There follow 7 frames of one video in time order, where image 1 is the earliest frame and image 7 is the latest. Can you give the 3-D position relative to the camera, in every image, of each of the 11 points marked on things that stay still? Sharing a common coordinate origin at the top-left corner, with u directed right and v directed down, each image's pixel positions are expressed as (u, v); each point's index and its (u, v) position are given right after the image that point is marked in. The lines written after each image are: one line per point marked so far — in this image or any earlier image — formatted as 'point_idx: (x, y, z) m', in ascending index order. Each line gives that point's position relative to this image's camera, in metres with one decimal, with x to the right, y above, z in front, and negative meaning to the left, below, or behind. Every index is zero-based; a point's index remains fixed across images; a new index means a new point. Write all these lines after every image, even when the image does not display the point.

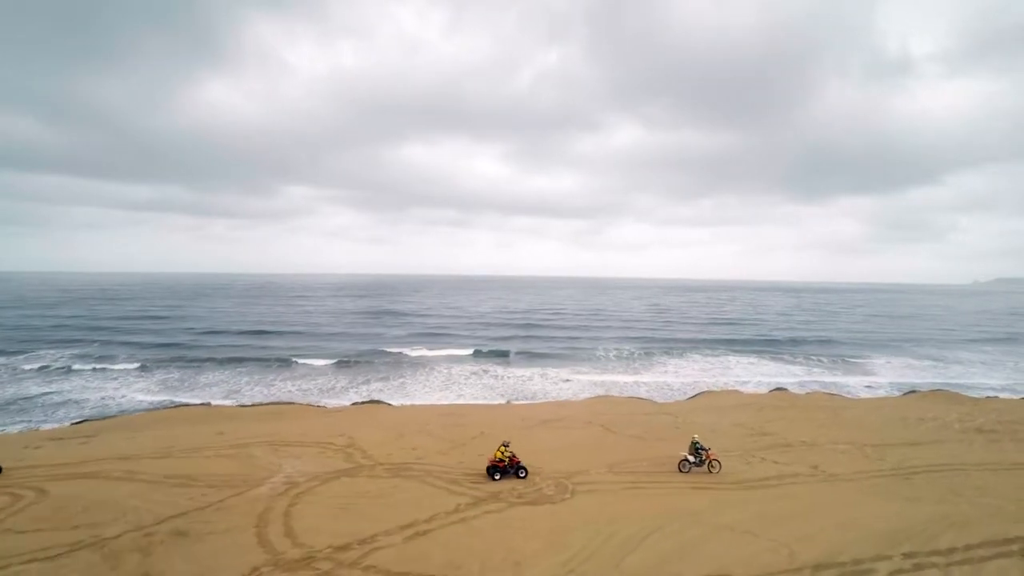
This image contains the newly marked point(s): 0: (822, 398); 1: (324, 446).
0: (+13.2, -4.7, +18.9) m
1: (-4.1, -3.4, +9.5) m
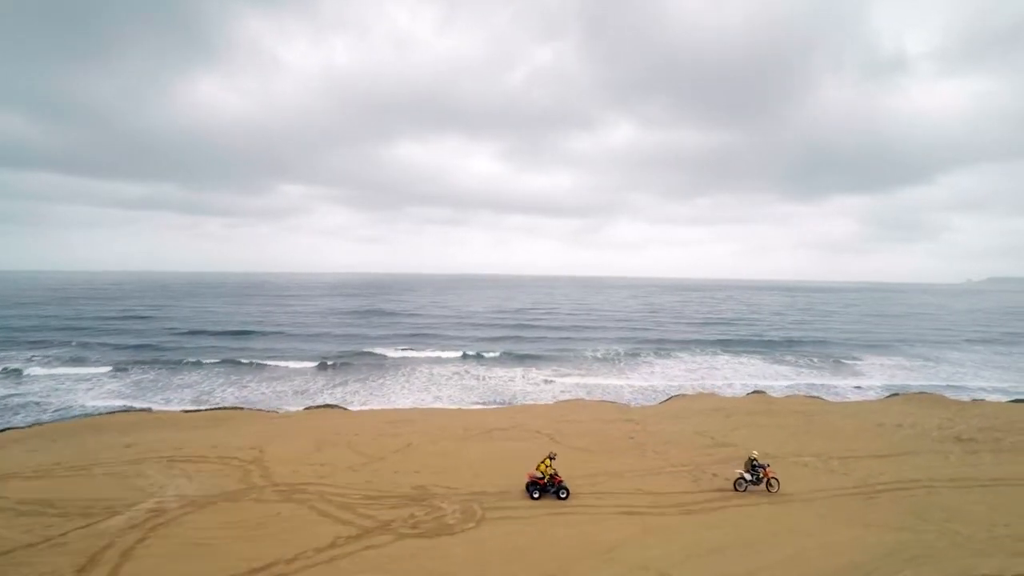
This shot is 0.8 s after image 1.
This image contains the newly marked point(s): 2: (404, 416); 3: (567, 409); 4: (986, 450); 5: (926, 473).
0: (+11.7, -4.7, +18.1) m
1: (-5.6, -3.3, +8.5) m
2: (-3.4, -4.0, +14.0) m
3: (+1.7, -4.1, +14.7) m
4: (+11.7, -4.0, +10.9) m
5: (+8.6, -3.9, +9.1) m
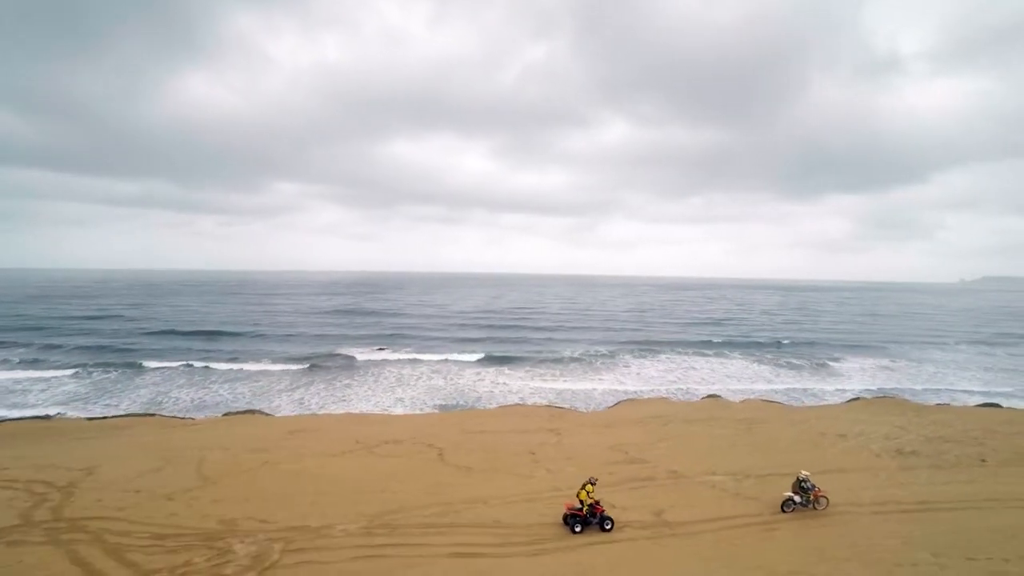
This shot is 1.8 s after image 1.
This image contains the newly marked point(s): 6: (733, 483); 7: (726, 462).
0: (+9.2, -4.6, +17.0) m
1: (-8.0, -3.3, +7.3) m
2: (-5.9, -4.0, +12.8) m
3: (-0.8, -4.0, +13.6) m
4: (+9.2, -3.9, +9.8) m
5: (+6.2, -3.8, +8.0) m
6: (+4.2, -3.7, +8.4) m
7: (+4.6, -3.7, +9.4) m
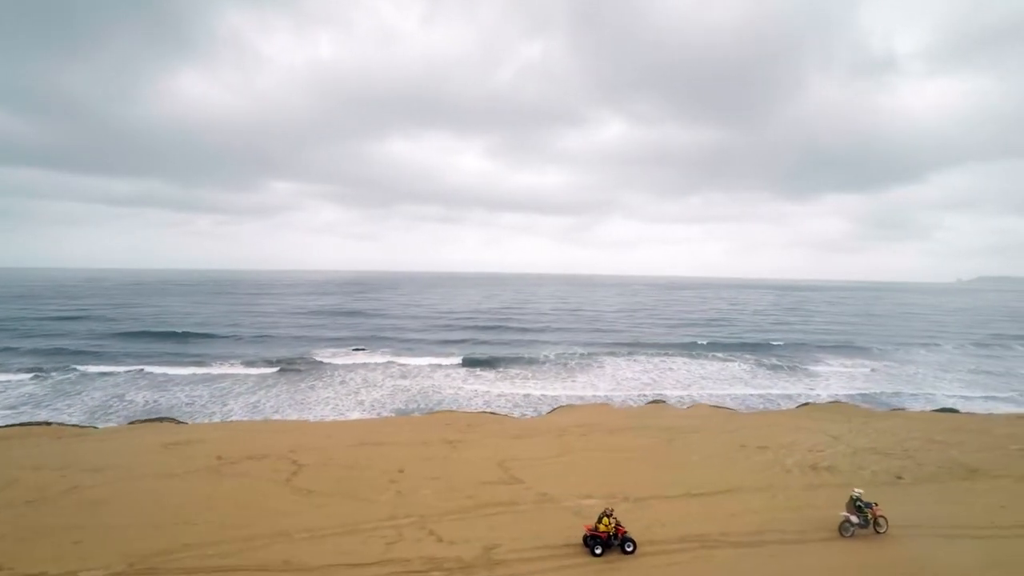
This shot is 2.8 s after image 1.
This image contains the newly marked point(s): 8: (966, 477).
0: (+6.5, -4.6, +16.2) m
1: (-10.6, -3.3, +6.4) m
2: (-8.6, -4.0, +11.9) m
3: (-3.5, -4.1, +12.7) m
4: (+6.6, -3.9, +8.9) m
5: (+3.5, -3.8, +7.1) m
6: (+1.5, -3.7, +7.5) m
7: (+1.9, -3.8, +8.5) m
8: (+9.5, -4.0, +9.3) m
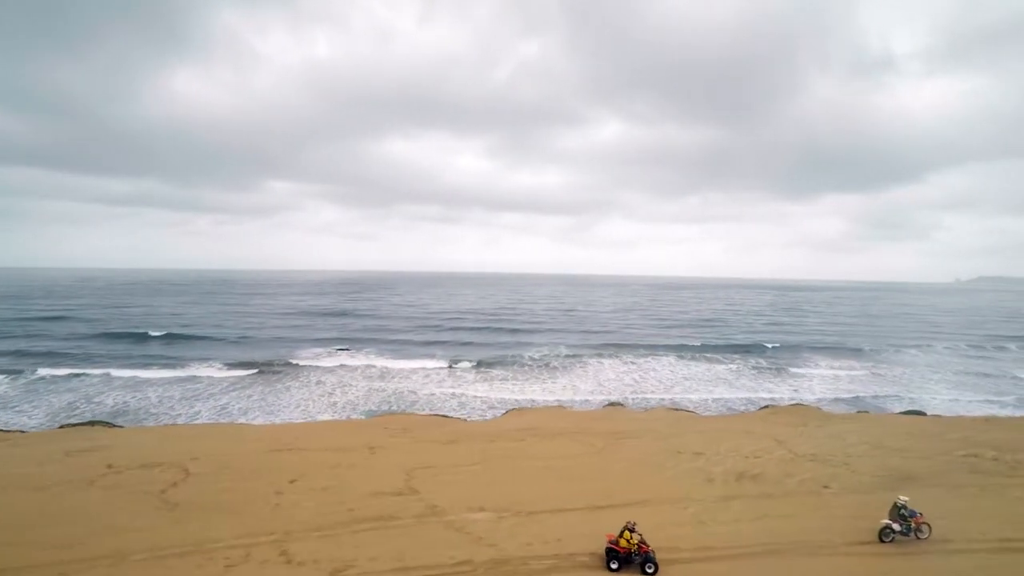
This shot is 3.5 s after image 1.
0: (+4.6, -4.6, +15.6) m
1: (-12.5, -3.3, +5.9) m
2: (-10.5, -4.0, +11.3) m
3: (-5.4, -4.0, +12.1) m
4: (+4.7, -3.9, +8.4) m
5: (+1.6, -3.8, +6.6) m
6: (-0.4, -3.7, +6.9) m
7: (0.0, -3.7, +8.0) m
8: (+7.6, -3.9, +8.7) m
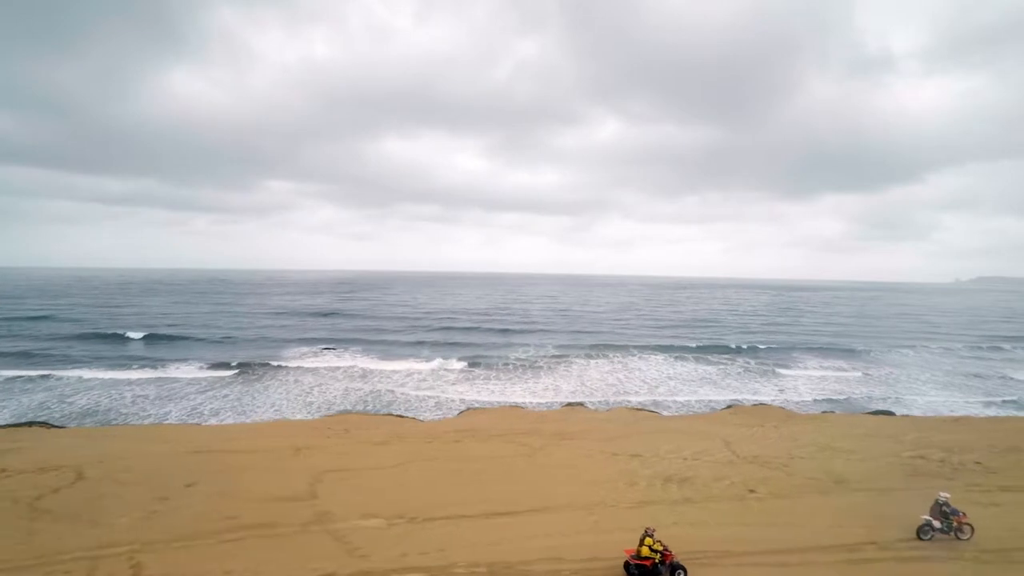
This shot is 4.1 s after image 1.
0: (+3.0, -4.5, +15.2) m
1: (-14.2, -3.2, +5.5) m
2: (-12.1, -3.8, +10.9) m
3: (-7.0, -3.9, +11.7) m
4: (+3.0, -3.8, +8.0) m
5: (0.0, -3.7, +6.2) m
6: (-2.0, -3.6, +6.5) m
7: (-1.6, -3.6, +7.6) m
8: (+6.0, -3.8, +8.3) m
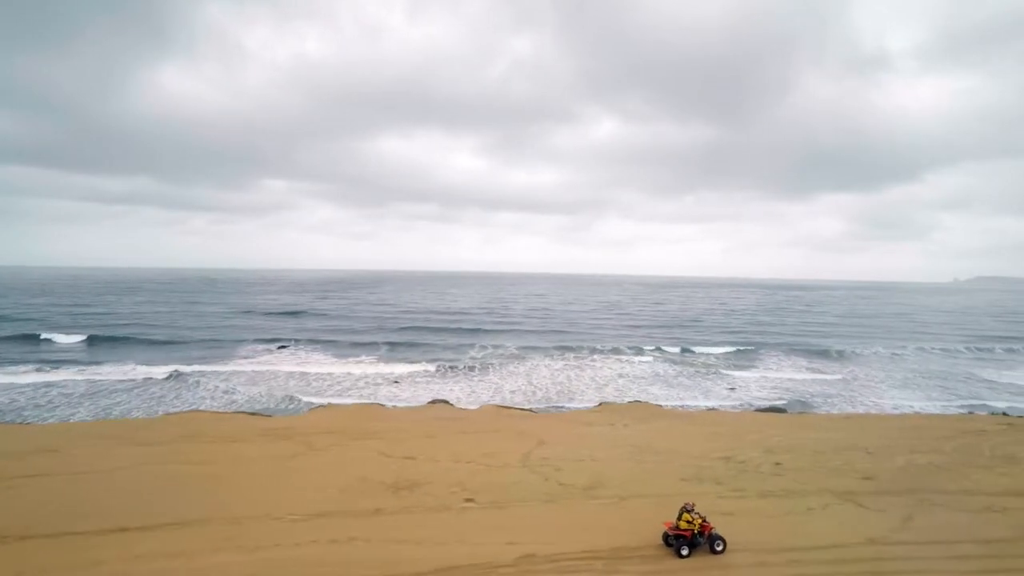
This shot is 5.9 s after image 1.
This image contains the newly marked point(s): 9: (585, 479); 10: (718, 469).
0: (-2.1, -4.2, +14.2) m
1: (-19.3, -2.9, +4.4) m
2: (-17.2, -3.5, +9.9) m
3: (-12.1, -3.6, +10.7) m
4: (-2.1, -3.5, +7.0) m
5: (-5.1, -3.4, +5.2) m
6: (-7.1, -3.3, +5.5) m
7: (-6.7, -3.3, +6.6) m
8: (+0.9, -3.5, +7.3) m
9: (+1.4, -3.6, +8.2) m
10: (+4.1, -3.6, +8.7) m
